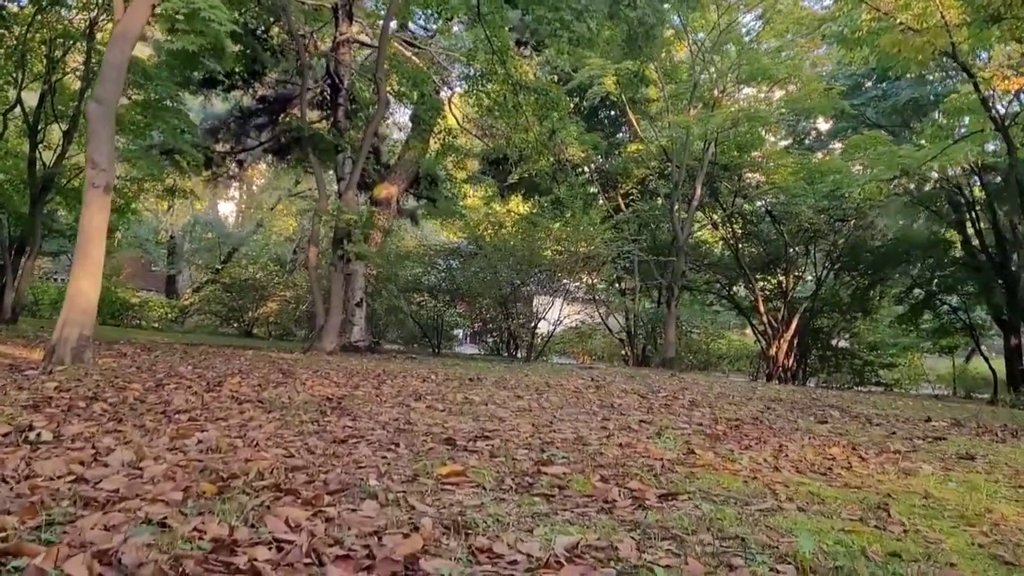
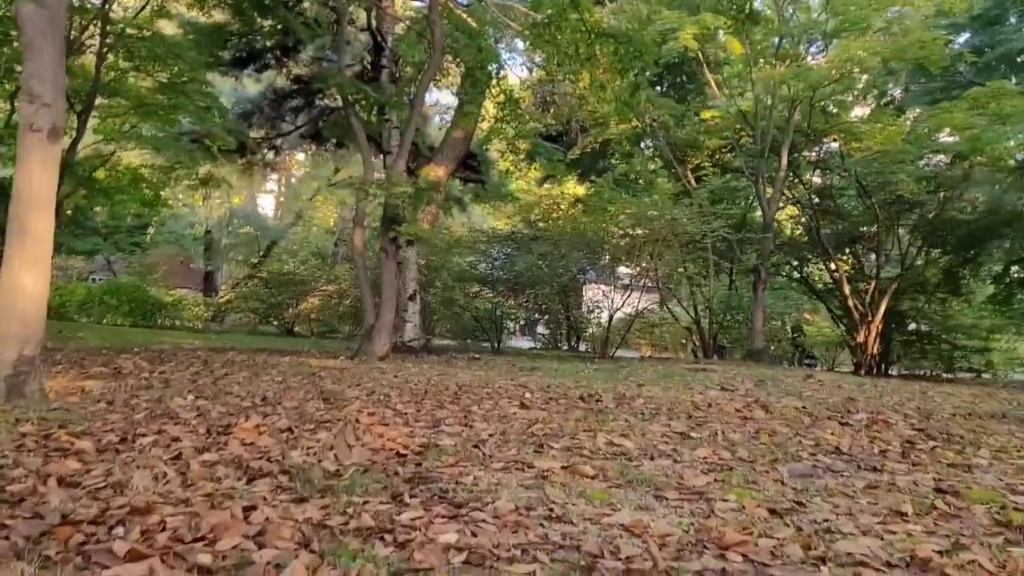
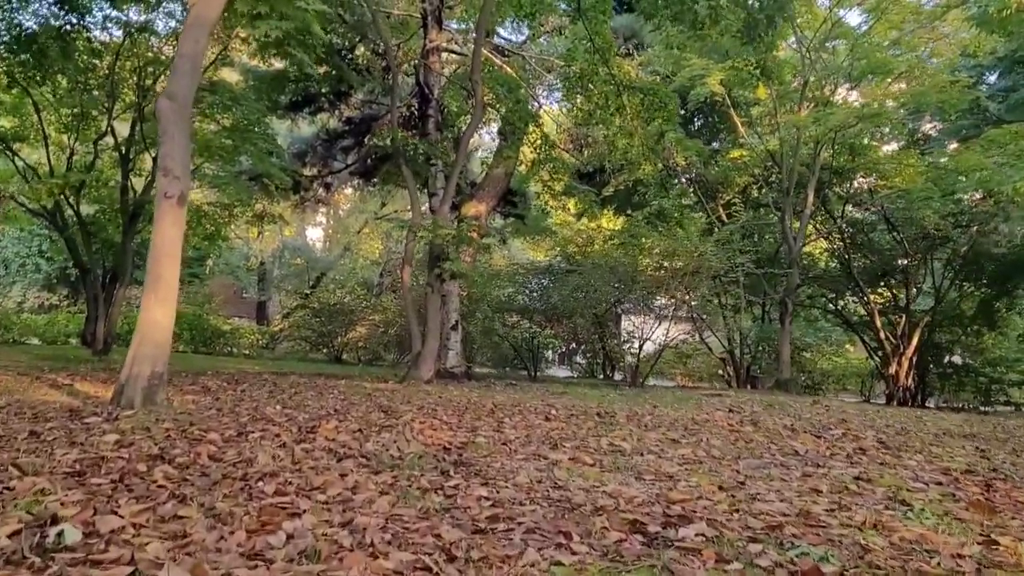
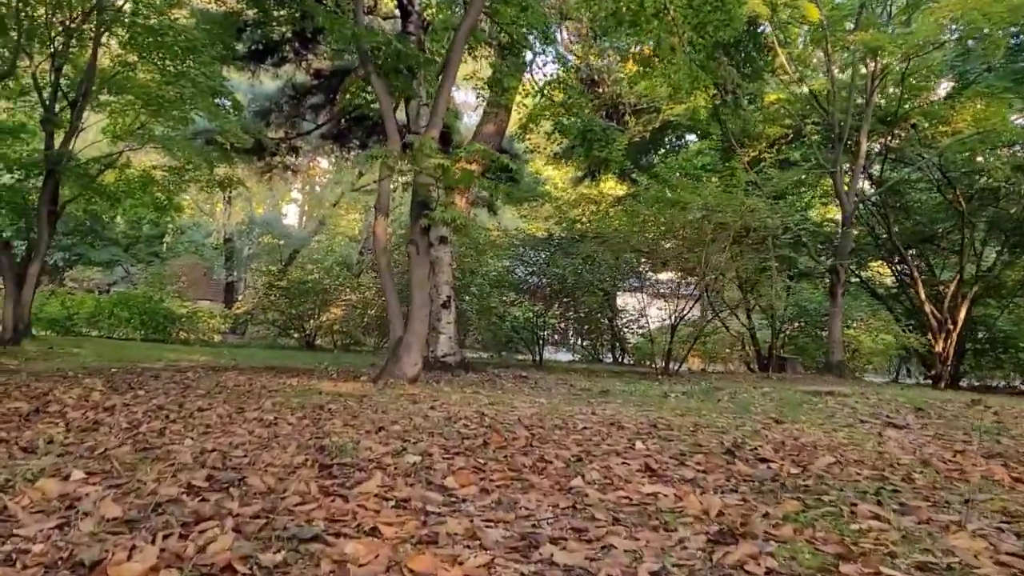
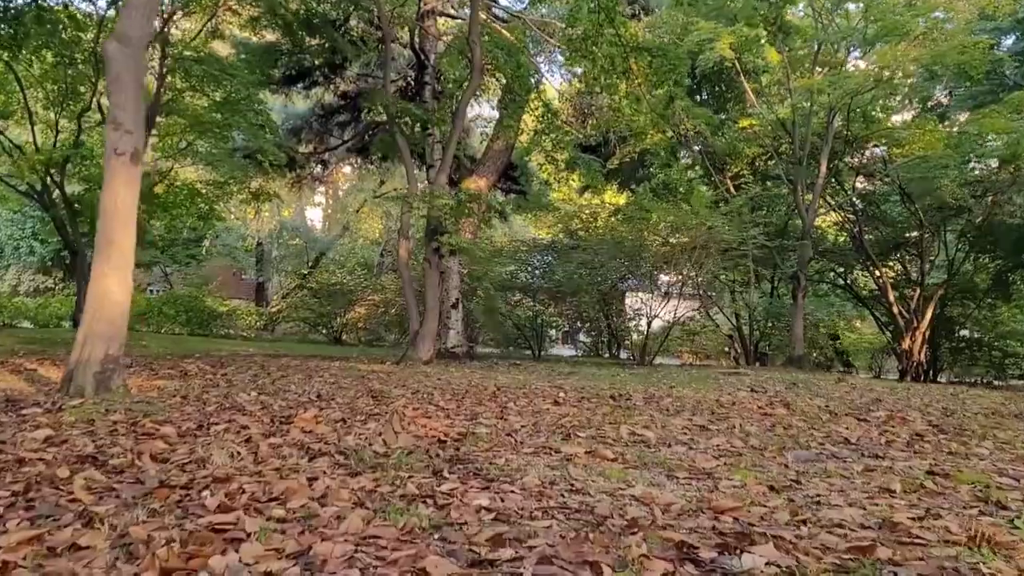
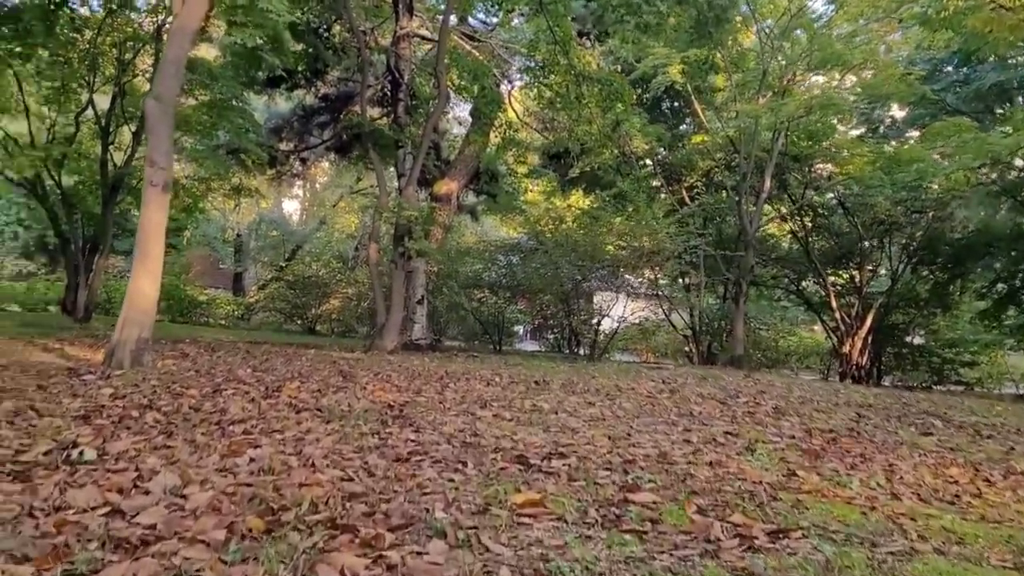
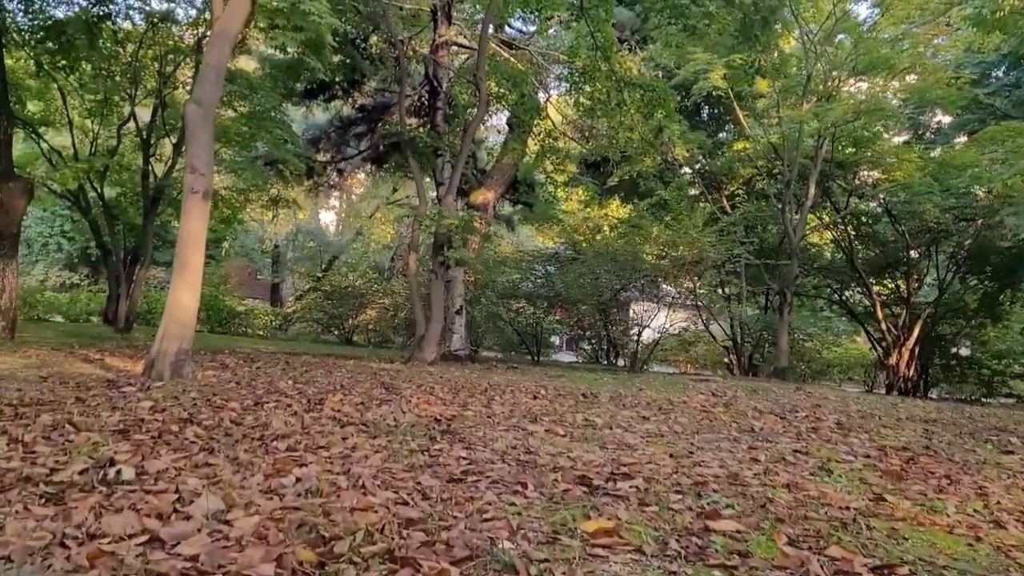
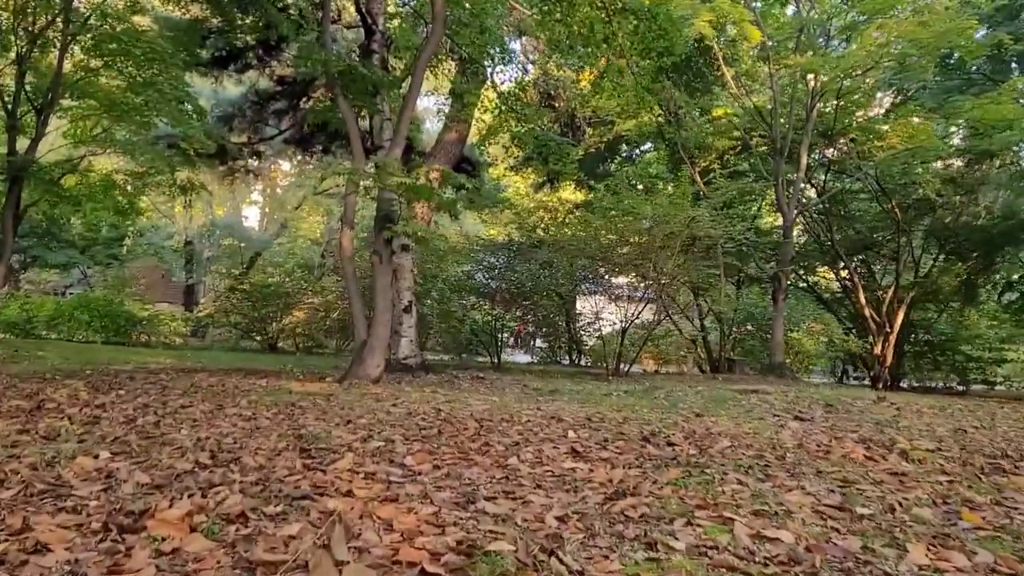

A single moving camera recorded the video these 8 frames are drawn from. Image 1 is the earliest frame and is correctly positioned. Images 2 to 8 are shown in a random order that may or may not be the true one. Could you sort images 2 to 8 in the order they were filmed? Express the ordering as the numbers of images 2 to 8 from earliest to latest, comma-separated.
6, 7, 3, 5, 2, 8, 4
